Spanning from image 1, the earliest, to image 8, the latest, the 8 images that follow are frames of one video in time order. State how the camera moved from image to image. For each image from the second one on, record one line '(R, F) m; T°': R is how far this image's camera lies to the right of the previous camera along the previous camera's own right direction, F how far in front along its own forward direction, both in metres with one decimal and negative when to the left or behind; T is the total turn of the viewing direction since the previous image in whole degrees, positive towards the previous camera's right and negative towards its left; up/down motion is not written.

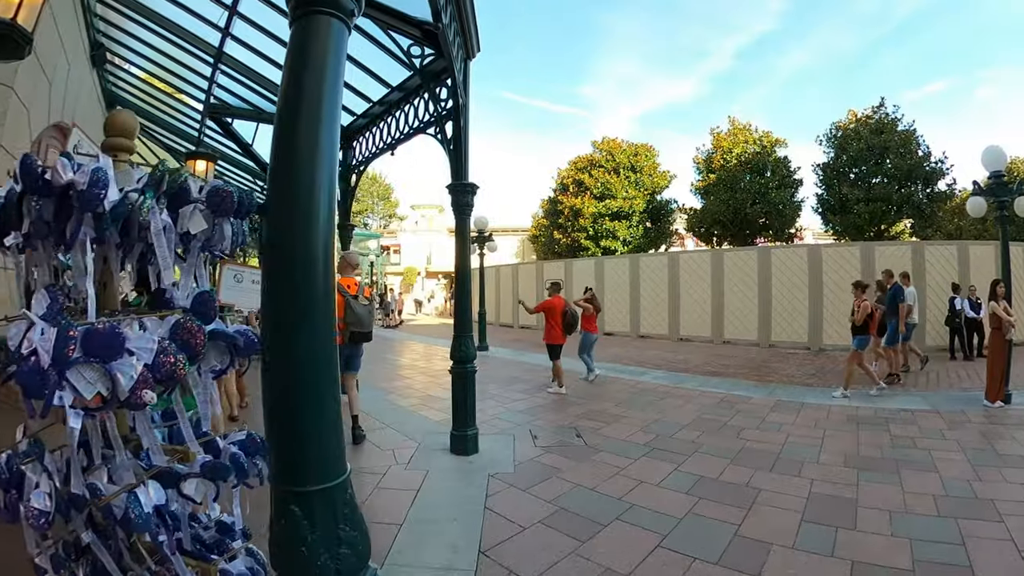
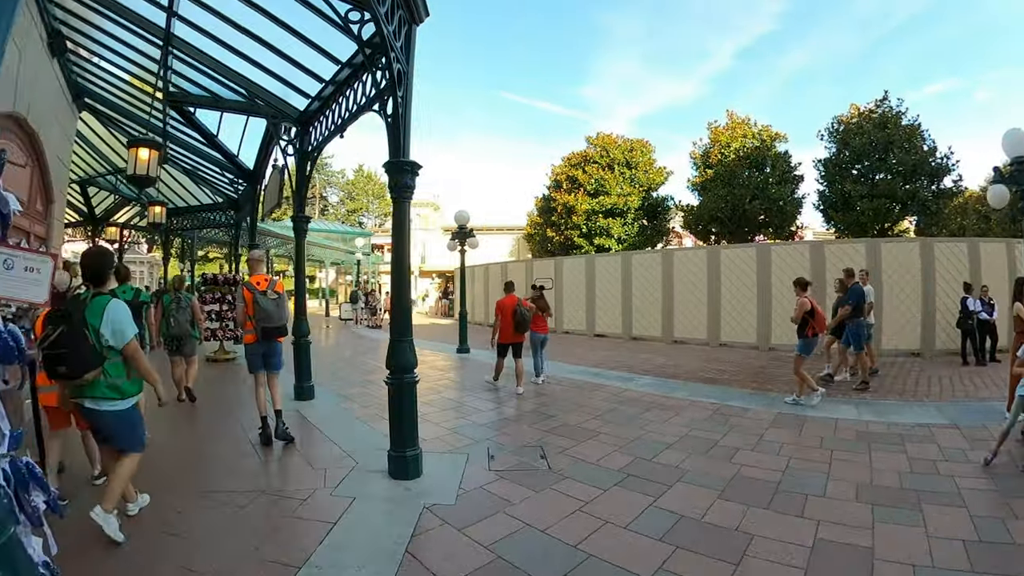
(+0.4, +0.7) m; 0°
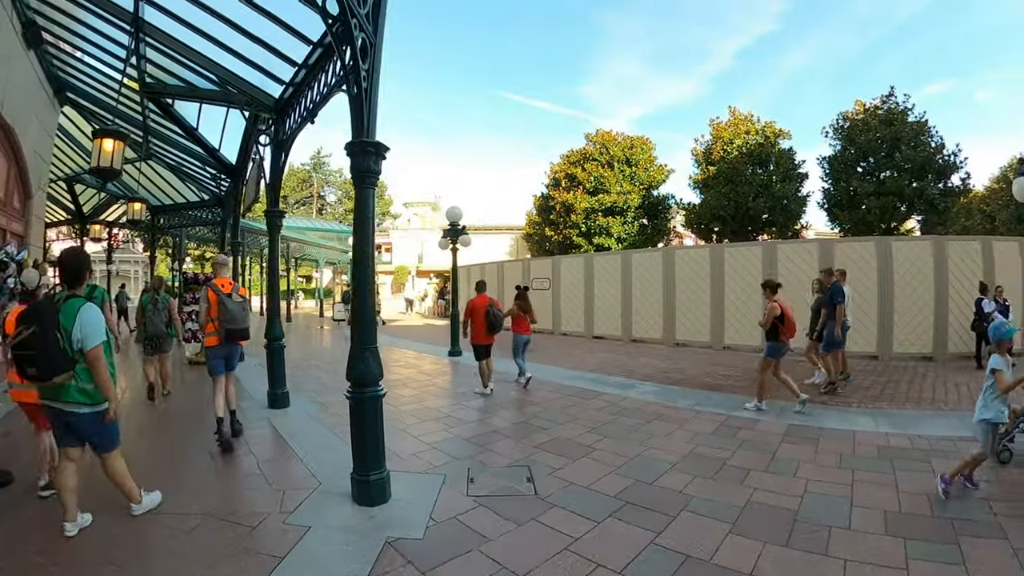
(+0.1, +0.5) m; 0°
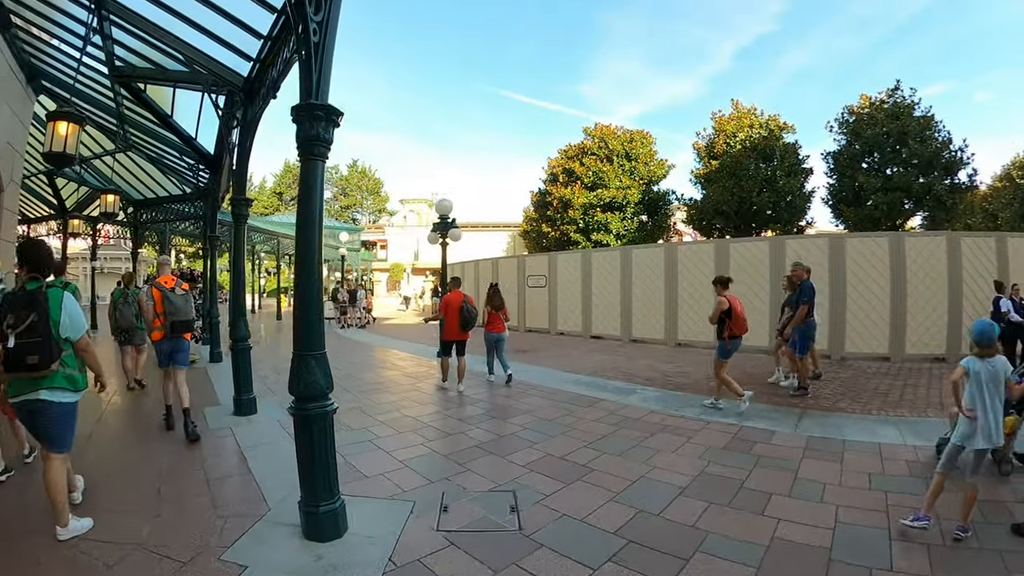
(+0.1, +0.5) m; 0°
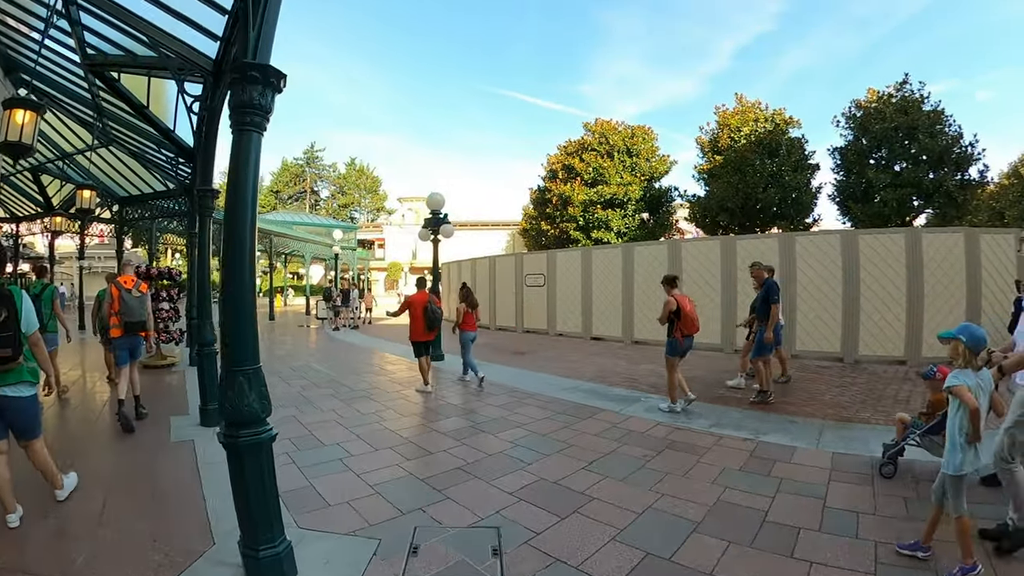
(+0.1, +0.5) m; 0°
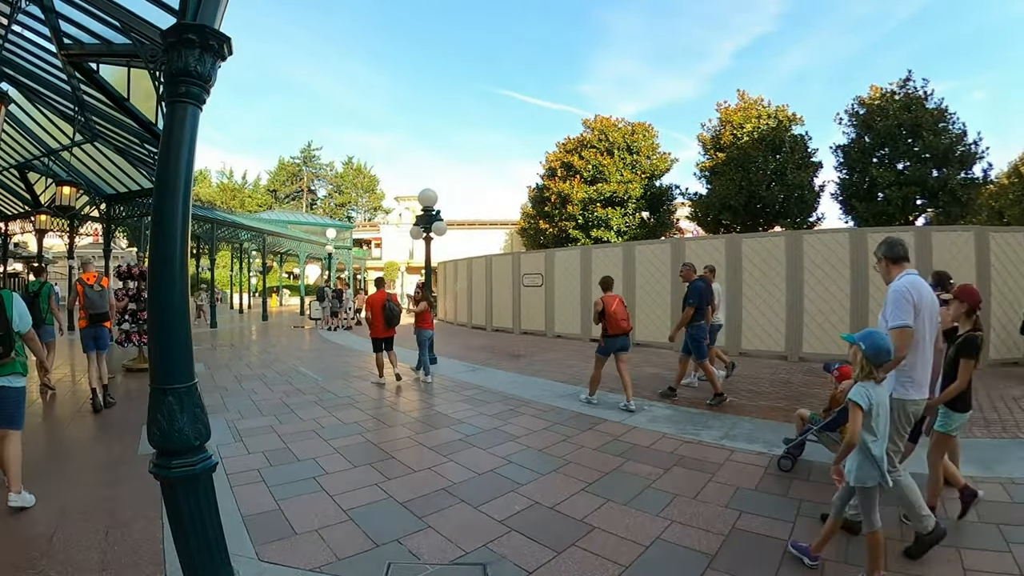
(0.0, +0.3) m; 0°
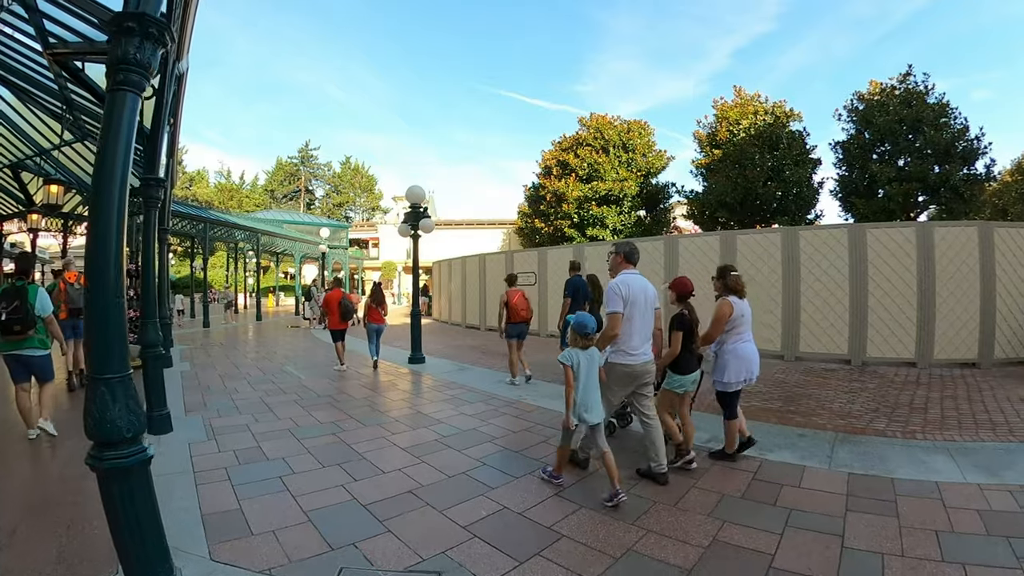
(+0.2, +0.2) m; 0°
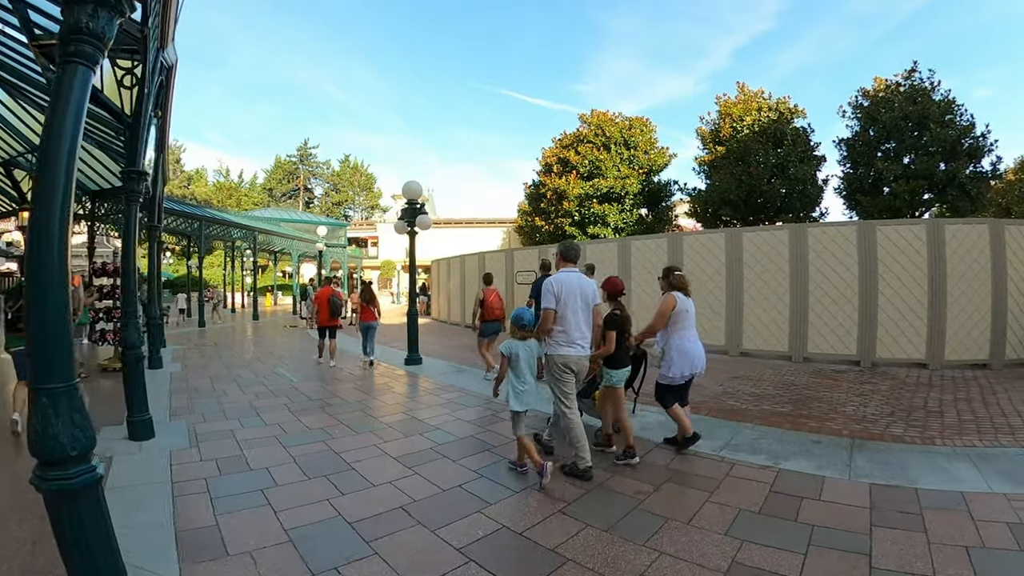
(0.0, +0.2) m; 0°
